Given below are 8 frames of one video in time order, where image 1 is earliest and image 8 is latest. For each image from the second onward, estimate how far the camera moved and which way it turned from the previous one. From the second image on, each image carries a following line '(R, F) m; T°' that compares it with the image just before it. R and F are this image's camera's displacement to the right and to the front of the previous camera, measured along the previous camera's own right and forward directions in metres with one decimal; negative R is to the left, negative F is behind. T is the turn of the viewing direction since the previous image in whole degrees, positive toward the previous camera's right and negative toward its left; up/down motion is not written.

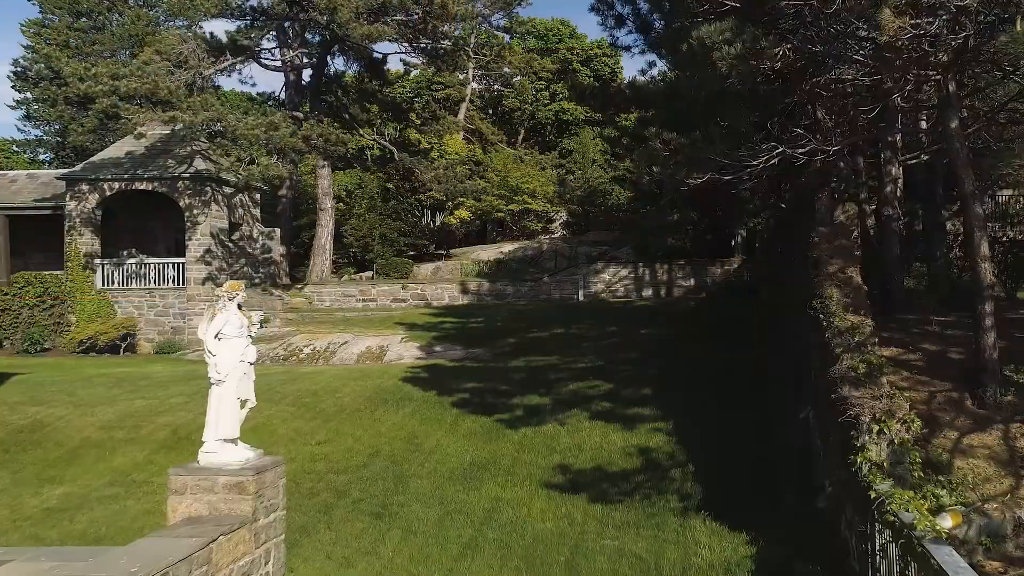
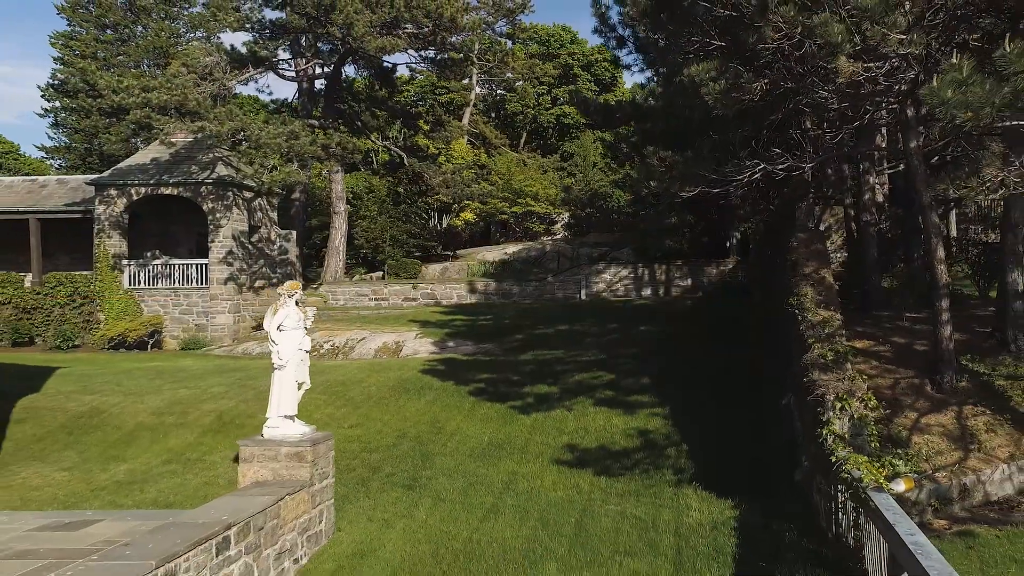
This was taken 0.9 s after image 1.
(-0.1, -1.1) m; 0°
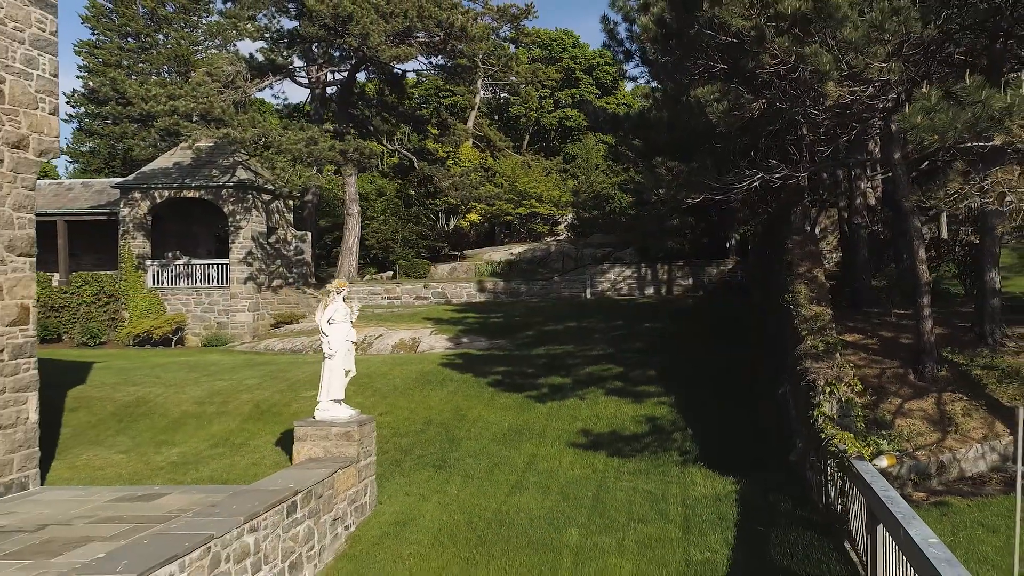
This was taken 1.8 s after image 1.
(-0.2, -0.9) m; 0°
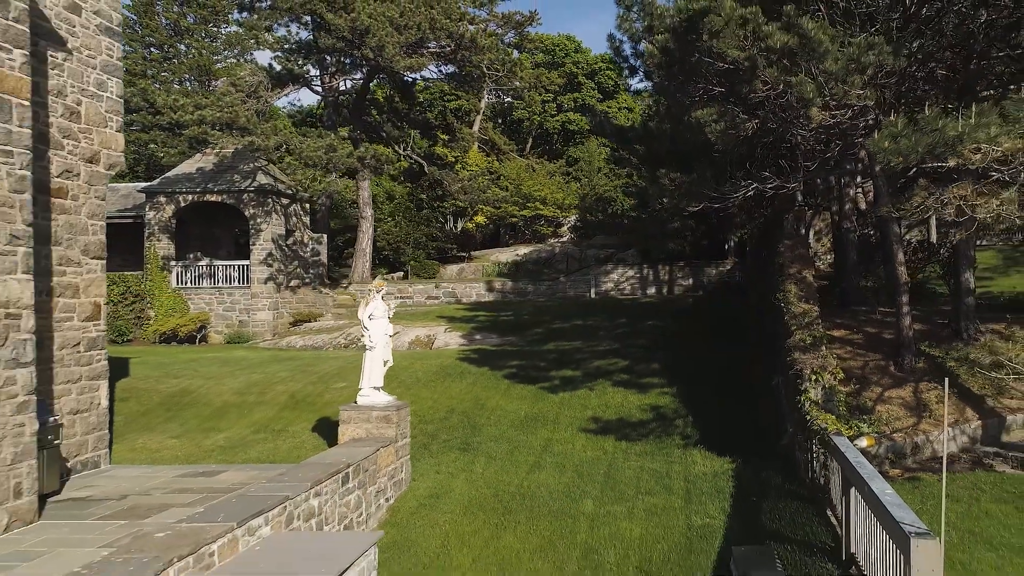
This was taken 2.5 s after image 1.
(-0.2, -1.0) m; 0°
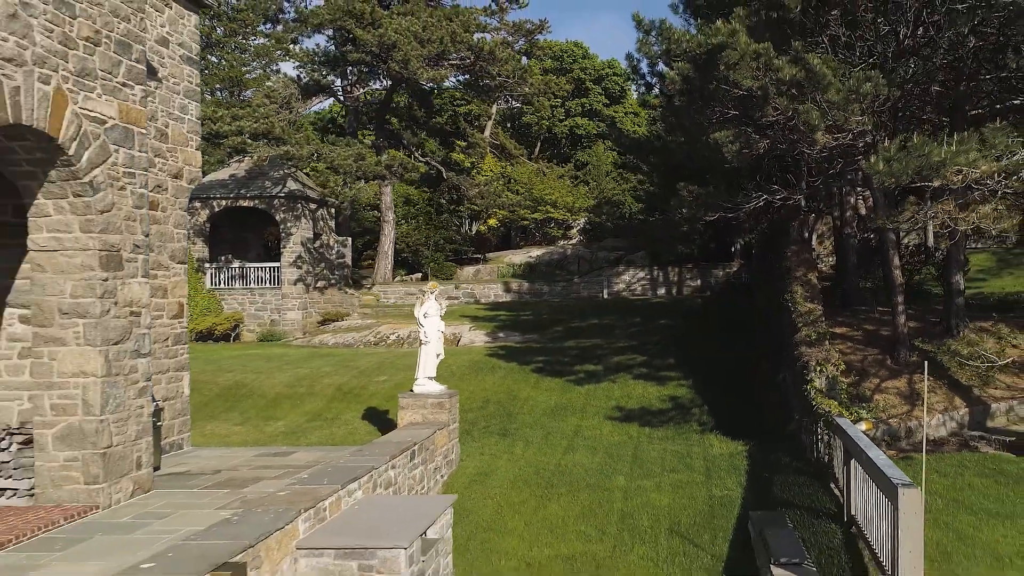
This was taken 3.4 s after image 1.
(-0.4, -1.1) m; 0°
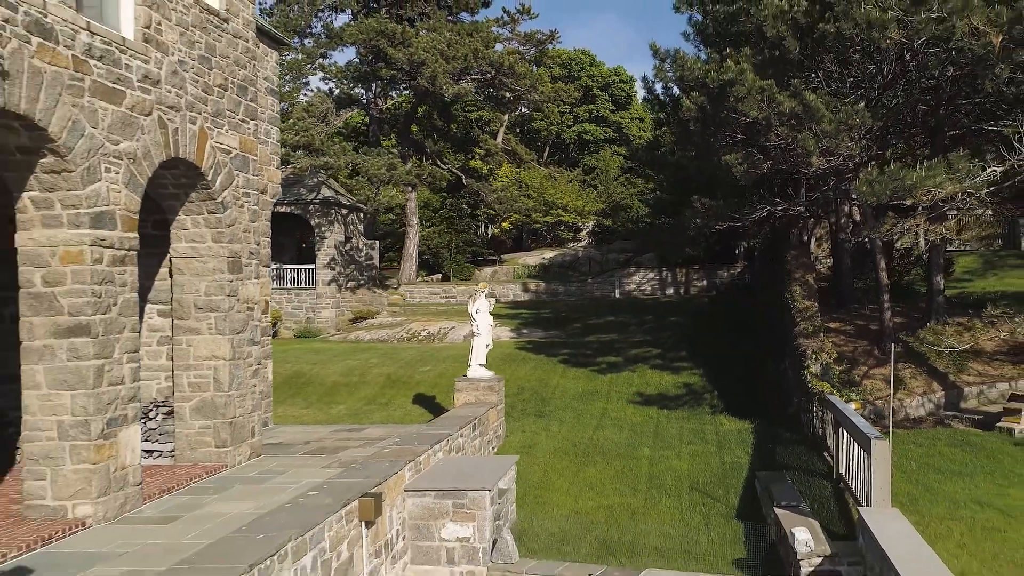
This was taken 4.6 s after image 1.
(-0.5, -1.7) m; 0°
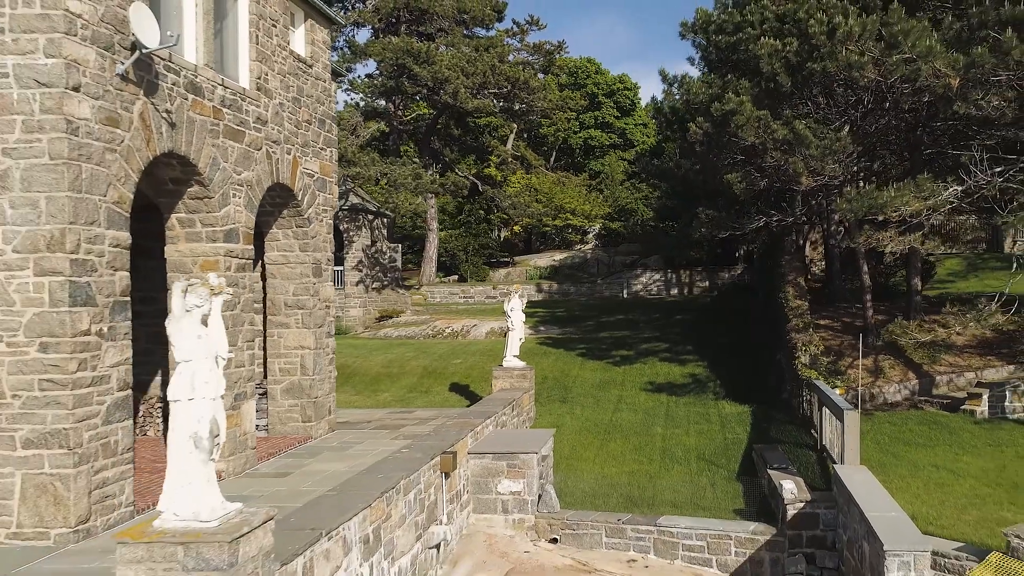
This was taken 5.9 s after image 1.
(-0.4, -1.8) m; 0°
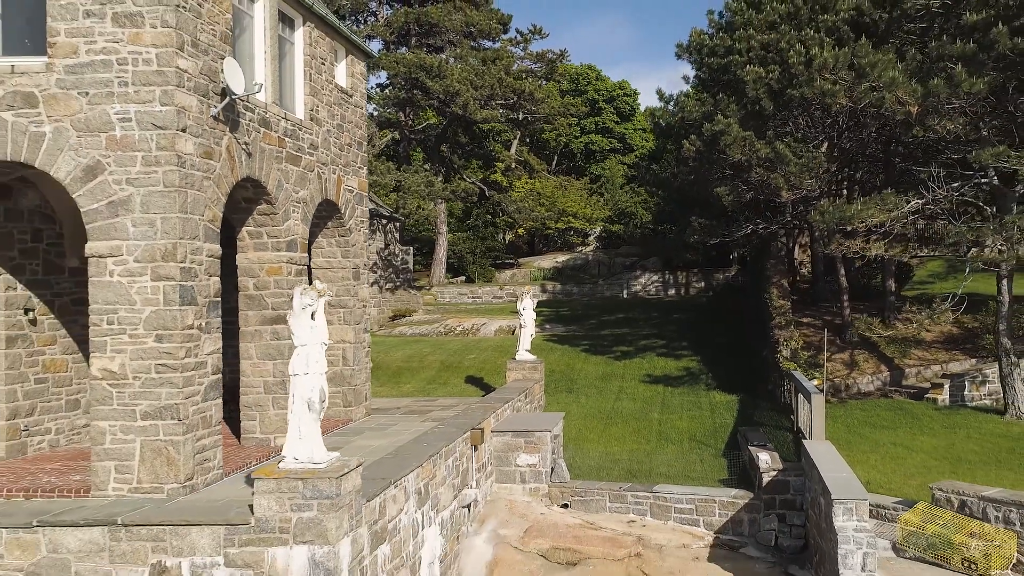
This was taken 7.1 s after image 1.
(-0.2, -1.6) m; 0°
